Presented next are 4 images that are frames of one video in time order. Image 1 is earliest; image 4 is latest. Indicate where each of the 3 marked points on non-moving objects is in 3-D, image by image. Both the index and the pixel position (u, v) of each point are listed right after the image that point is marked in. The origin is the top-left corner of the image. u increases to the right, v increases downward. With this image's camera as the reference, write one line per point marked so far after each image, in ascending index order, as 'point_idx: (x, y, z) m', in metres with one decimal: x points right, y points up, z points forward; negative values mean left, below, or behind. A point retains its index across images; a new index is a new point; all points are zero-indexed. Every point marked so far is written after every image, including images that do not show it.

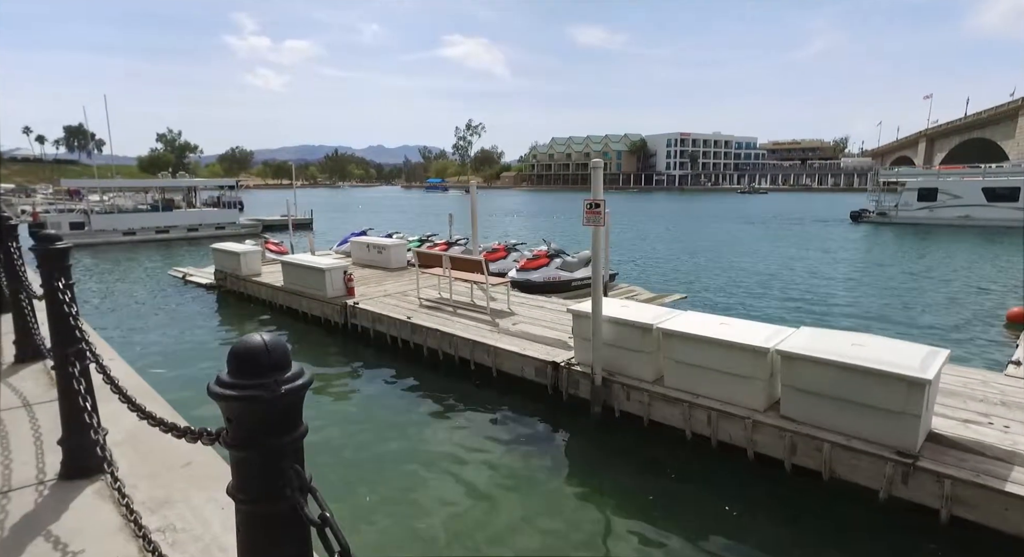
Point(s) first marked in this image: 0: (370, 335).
0: (-2.8, -1.1, +11.6) m
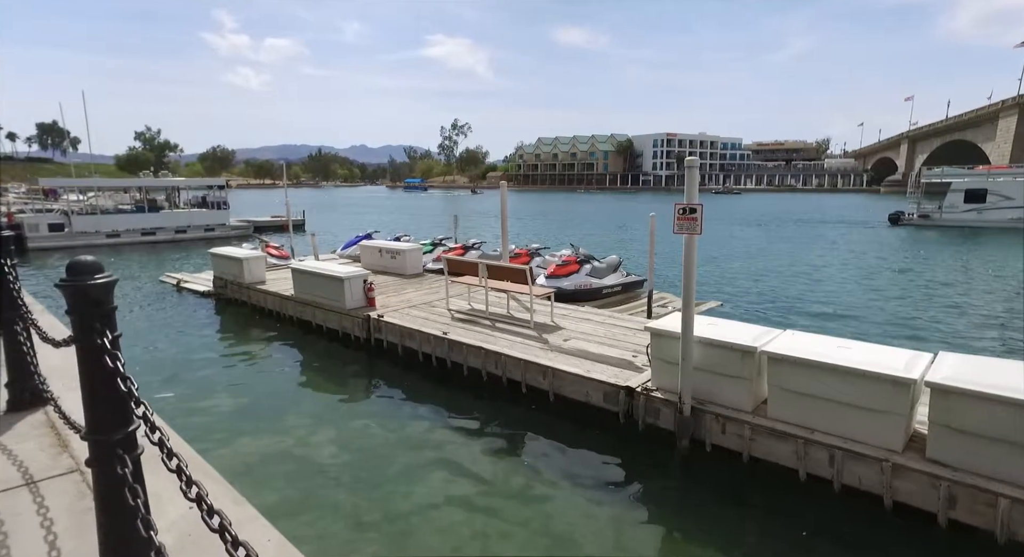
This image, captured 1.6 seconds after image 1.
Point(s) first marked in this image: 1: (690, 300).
0: (-2.0, -1.3, +10.5) m
1: (+1.9, -0.2, +6.4) m
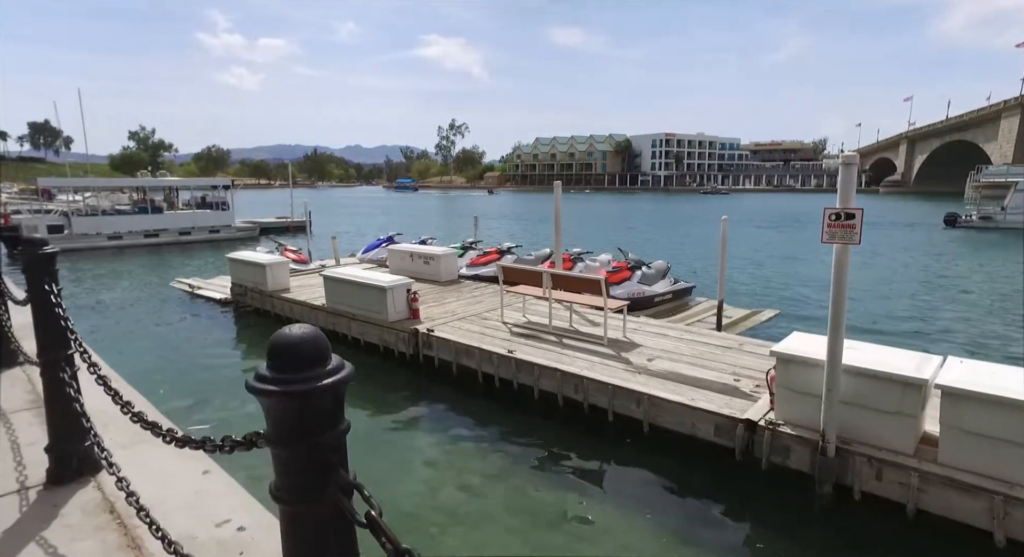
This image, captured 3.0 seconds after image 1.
0: (-0.9, -1.5, +9.5) m
1: (+3.0, -0.4, +5.4) m
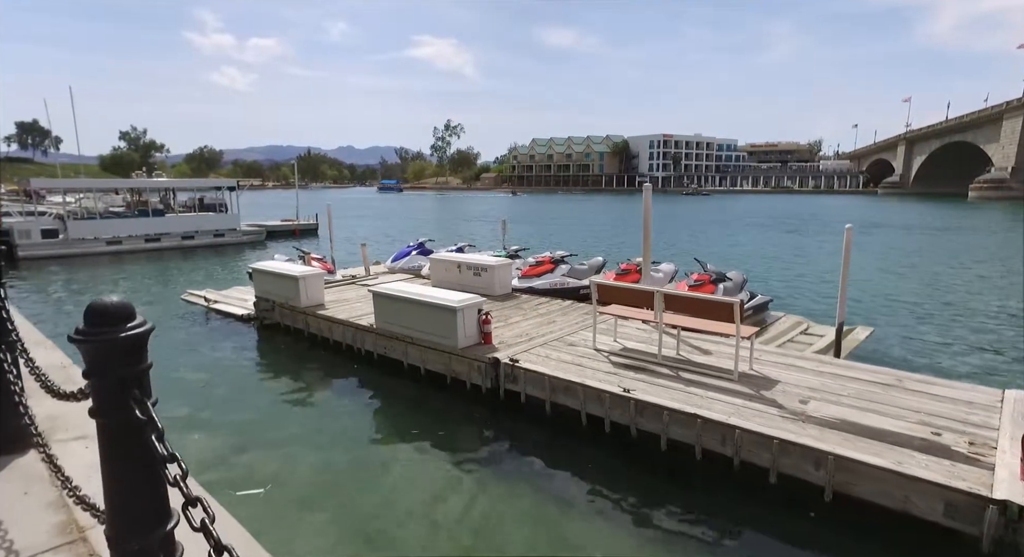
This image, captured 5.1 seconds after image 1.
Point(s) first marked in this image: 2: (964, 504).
0: (+0.4, -1.8, +7.9) m
1: (+4.5, -0.7, +3.9) m
2: (+3.8, -1.9, +5.0) m
